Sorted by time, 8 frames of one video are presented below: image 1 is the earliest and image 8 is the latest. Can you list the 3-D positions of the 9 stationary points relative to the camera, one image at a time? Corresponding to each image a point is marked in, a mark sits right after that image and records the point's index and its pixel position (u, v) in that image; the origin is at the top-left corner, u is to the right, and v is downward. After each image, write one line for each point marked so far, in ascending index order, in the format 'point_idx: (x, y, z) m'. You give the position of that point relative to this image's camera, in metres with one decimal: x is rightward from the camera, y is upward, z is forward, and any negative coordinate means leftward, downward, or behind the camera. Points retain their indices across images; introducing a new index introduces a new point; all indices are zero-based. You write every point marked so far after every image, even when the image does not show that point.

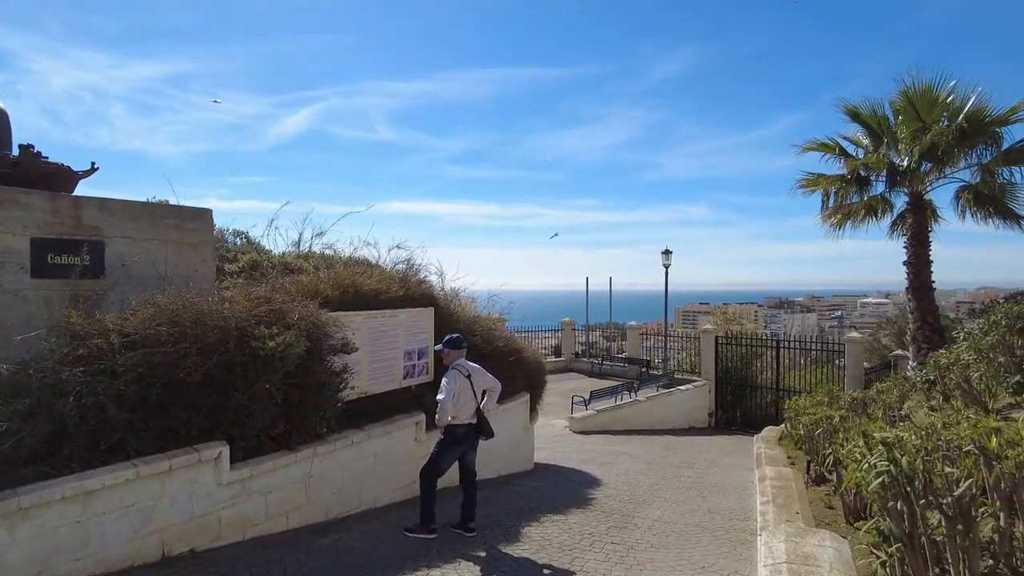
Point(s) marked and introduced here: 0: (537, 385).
0: (+0.4, -1.4, +9.7) m
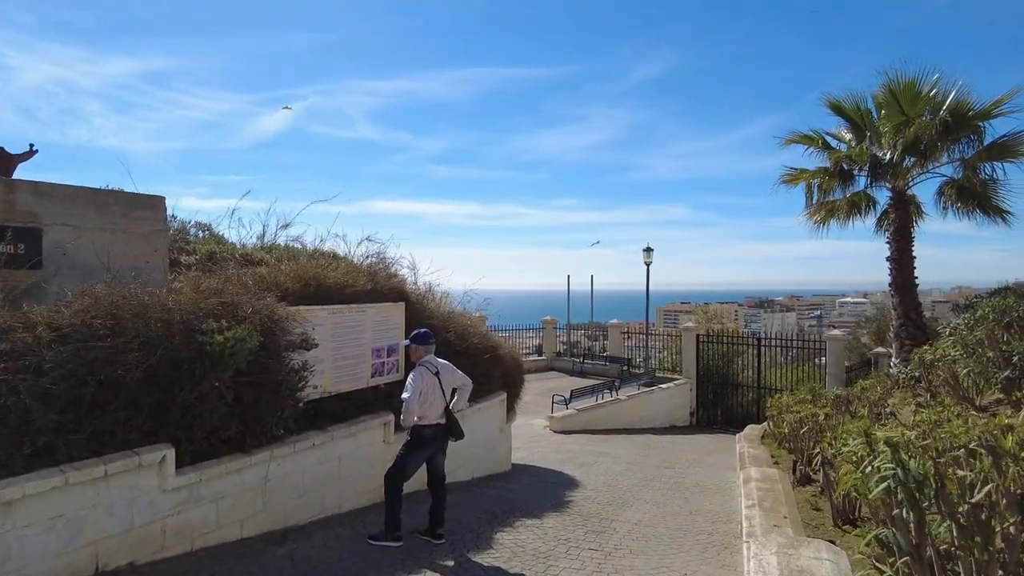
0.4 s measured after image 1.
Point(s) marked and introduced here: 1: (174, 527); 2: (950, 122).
0: (0.0, -1.4, +9.4) m
1: (-2.3, -1.7, +4.5) m
2: (+7.0, +2.6, +10.4) m
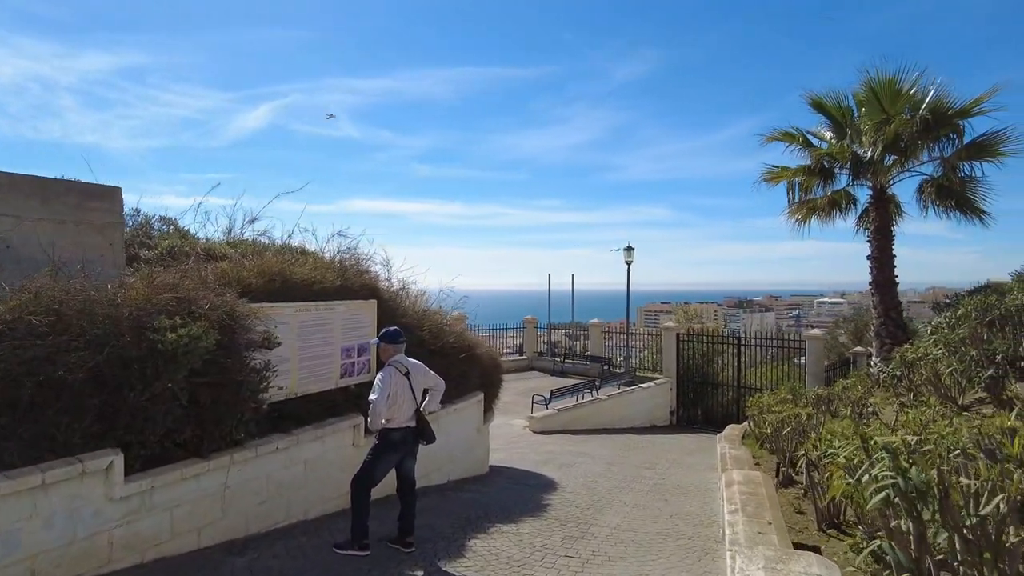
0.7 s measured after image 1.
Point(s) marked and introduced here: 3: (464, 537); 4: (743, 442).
0: (-0.3, -1.3, +9.1) m
1: (-2.5, -1.6, +4.2) m
2: (+6.6, +2.7, +10.3) m
3: (-0.4, -2.1, +5.4) m
4: (+3.5, -2.3, +9.7) m
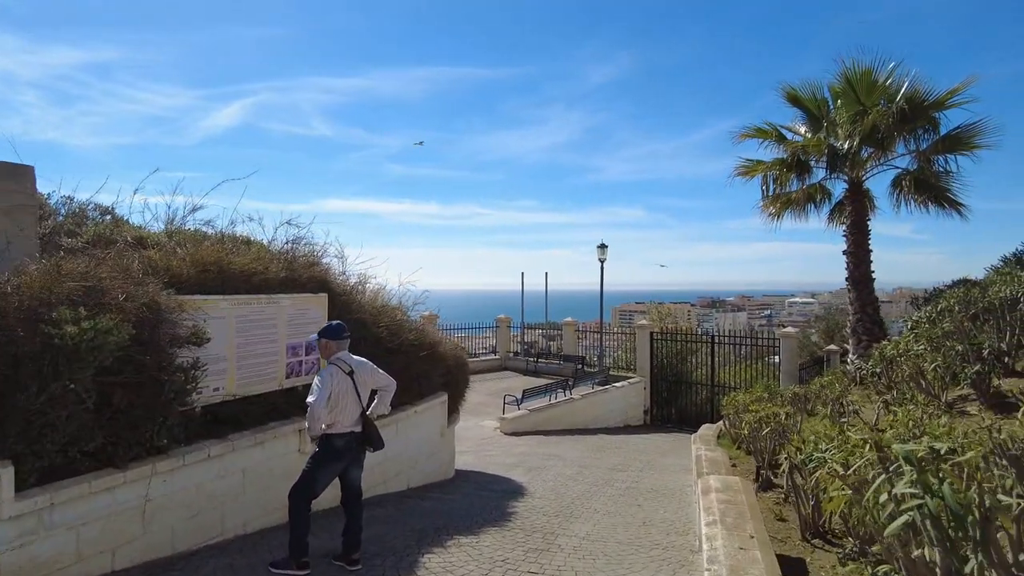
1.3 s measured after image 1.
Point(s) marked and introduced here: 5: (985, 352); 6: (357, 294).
0: (-0.7, -1.3, +8.6) m
1: (-2.8, -1.5, +3.6) m
2: (+6.1, +2.7, +10.1) m
3: (-0.7, -2.0, +4.9) m
4: (+3.0, -2.2, +9.4) m
5: (+4.4, -0.6, +6.1) m
6: (-1.7, -0.1, +7.3) m
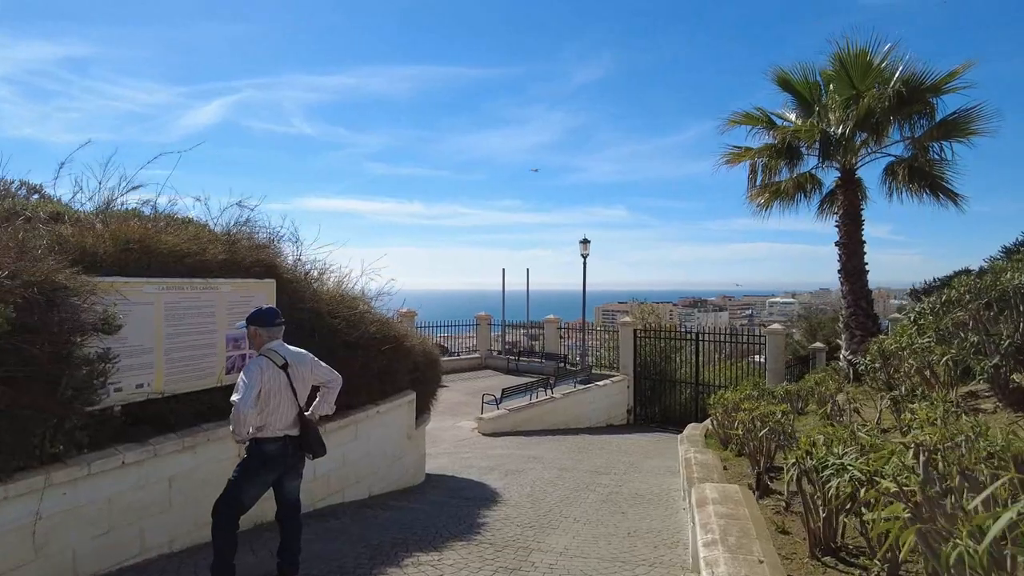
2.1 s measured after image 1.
0: (-1.1, -1.1, +8.0) m
1: (-3.0, -1.4, +2.9) m
2: (+5.8, +2.9, +9.6) m
3: (-0.9, -1.9, +4.2) m
4: (+2.6, -2.1, +8.8) m
5: (+4.2, -0.5, +5.6) m
6: (-2.0, +0.1, +6.6) m
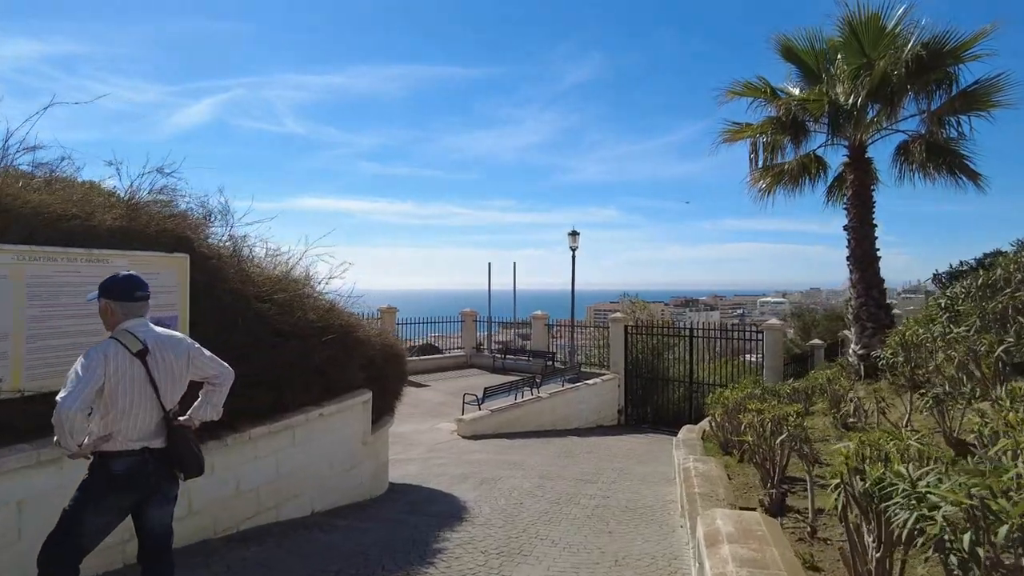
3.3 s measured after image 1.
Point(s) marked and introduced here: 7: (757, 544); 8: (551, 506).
0: (-1.3, -1.0, +7.0) m
1: (-3.2, -1.2, +1.9) m
2: (+5.5, +3.0, +8.7) m
3: (-1.2, -1.7, +3.2) m
4: (+2.3, -1.9, +7.9) m
5: (+3.9, -0.3, +4.6) m
6: (-2.3, +0.2, +5.6) m
7: (+1.0, -1.1, +2.8) m
8: (+0.4, -2.2, +6.6) m
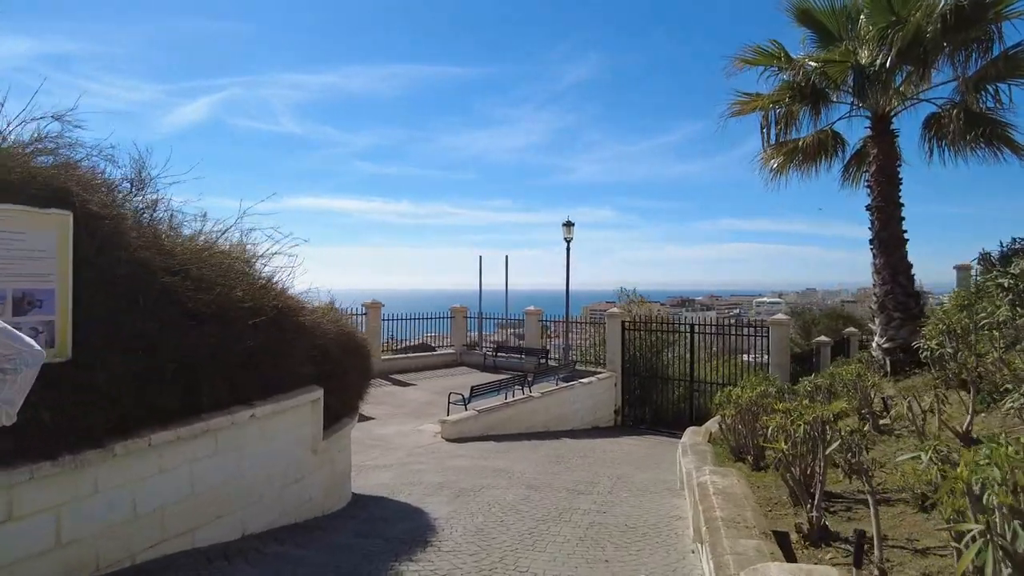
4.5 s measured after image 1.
0: (-1.5, -0.8, +5.9) m
1: (-3.3, -1.0, +0.8) m
2: (+5.3, +3.2, +7.7) m
3: (-1.3, -1.5, +2.2) m
4: (+2.1, -1.8, +6.8) m
5: (+3.7, -0.1, +3.6) m
6: (-2.5, +0.4, +4.5) m
7: (+0.9, -0.9, +1.8) m
8: (+0.2, -2.0, +5.5) m
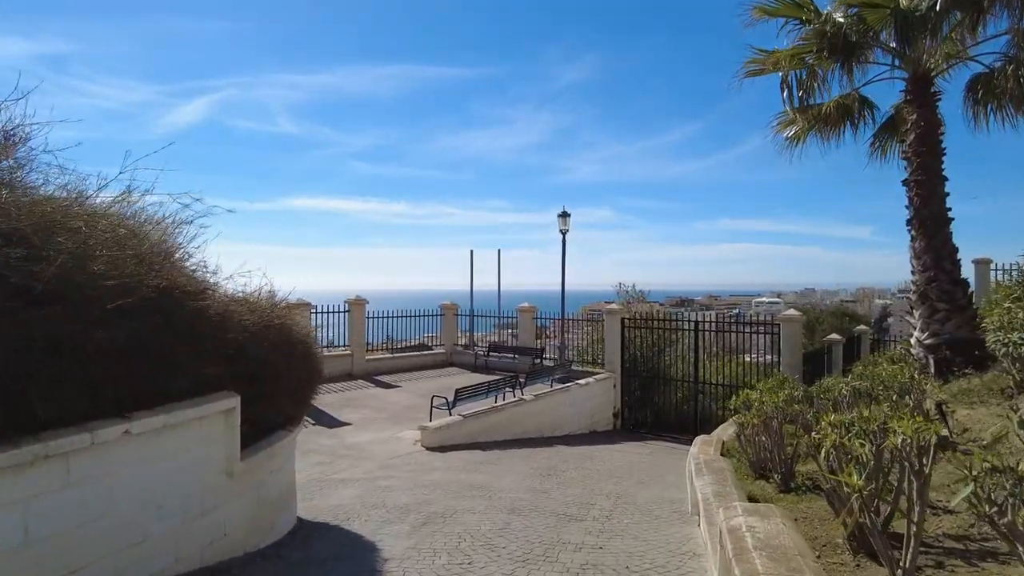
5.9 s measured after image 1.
0: (-1.7, -0.6, +4.7) m
1: (-3.5, -0.9, -0.4) m
2: (+5.1, +3.4, +6.5) m
3: (-1.5, -1.3, +1.0) m
4: (+2.0, -1.6, +5.6) m
5: (+3.5, 0.0, +2.4) m
6: (-2.7, +0.6, +3.3) m
7: (+0.7, -0.7, +0.6) m
8: (0.0, -1.9, +4.3) m
